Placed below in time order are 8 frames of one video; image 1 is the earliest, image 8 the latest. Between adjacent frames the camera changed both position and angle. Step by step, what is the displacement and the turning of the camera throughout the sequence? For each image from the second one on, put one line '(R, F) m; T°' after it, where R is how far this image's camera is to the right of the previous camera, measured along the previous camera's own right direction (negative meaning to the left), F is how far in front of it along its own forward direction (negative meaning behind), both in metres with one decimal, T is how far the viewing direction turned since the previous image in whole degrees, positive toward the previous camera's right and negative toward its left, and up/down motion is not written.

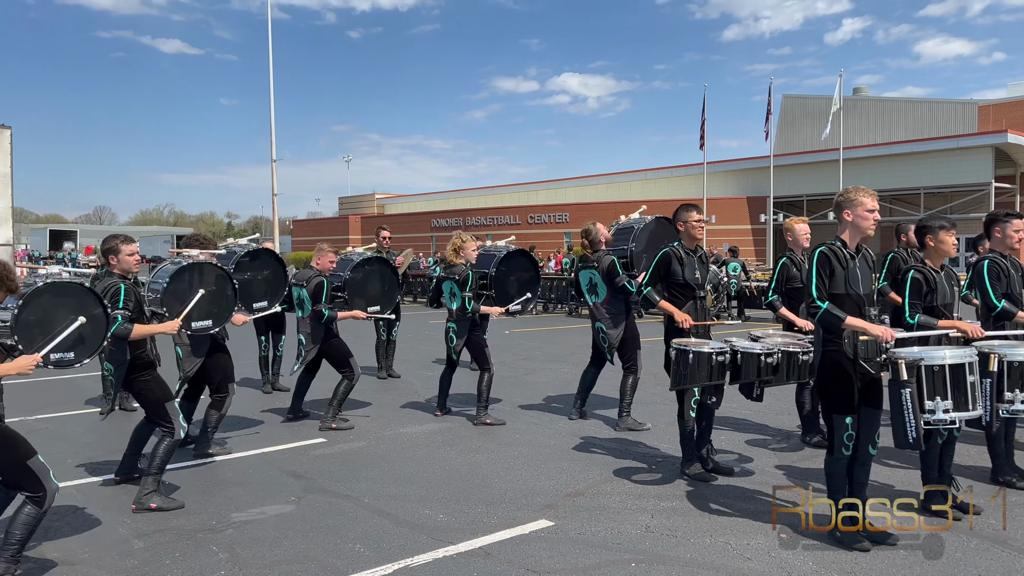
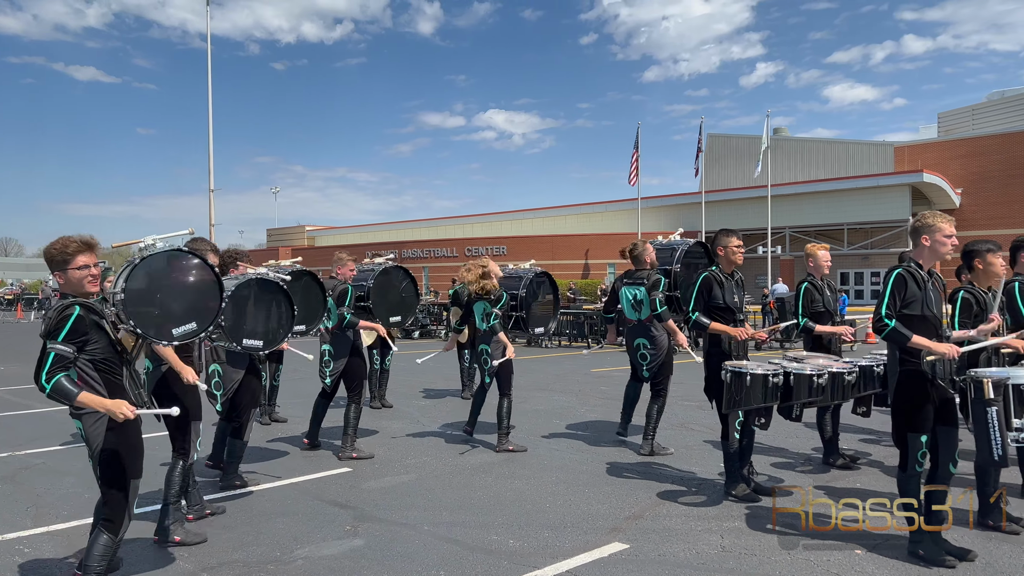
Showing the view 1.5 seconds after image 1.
(-0.8, 0.0) m; +5°
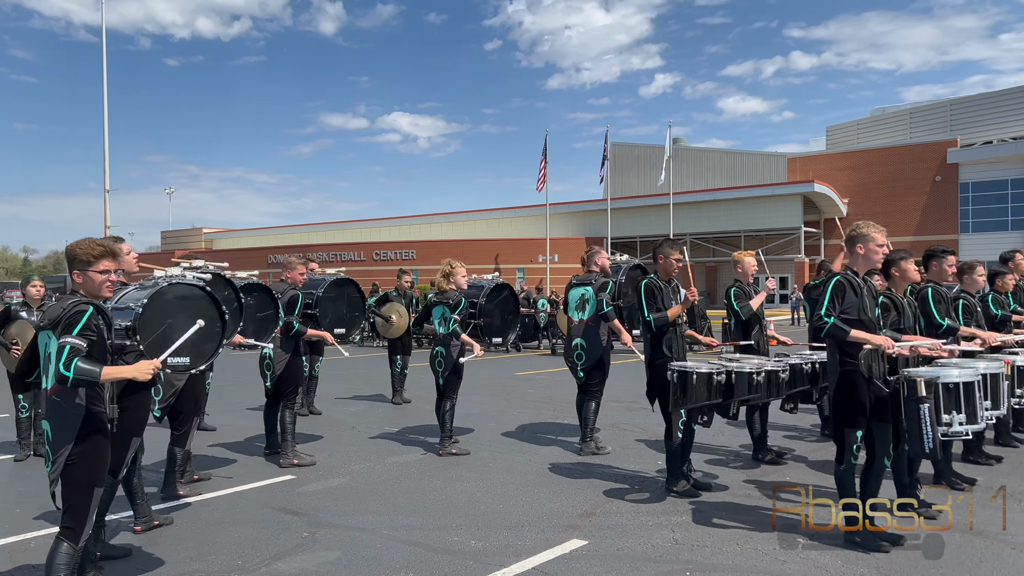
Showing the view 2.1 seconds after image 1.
(-0.3, -0.1) m; +7°
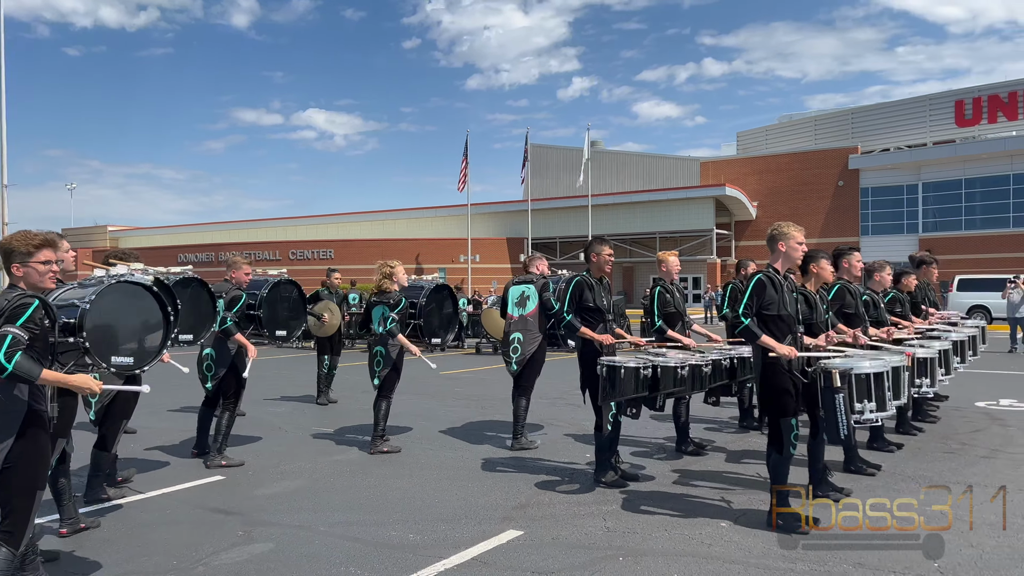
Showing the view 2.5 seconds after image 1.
(-0.1, -0.1) m; +6°
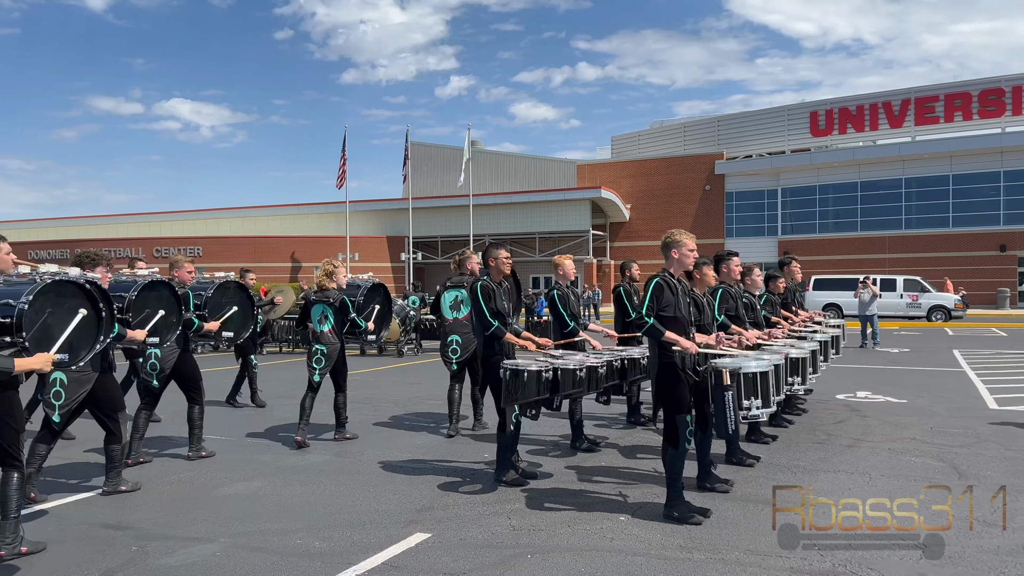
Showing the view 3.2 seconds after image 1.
(-0.2, -0.1) m; +8°
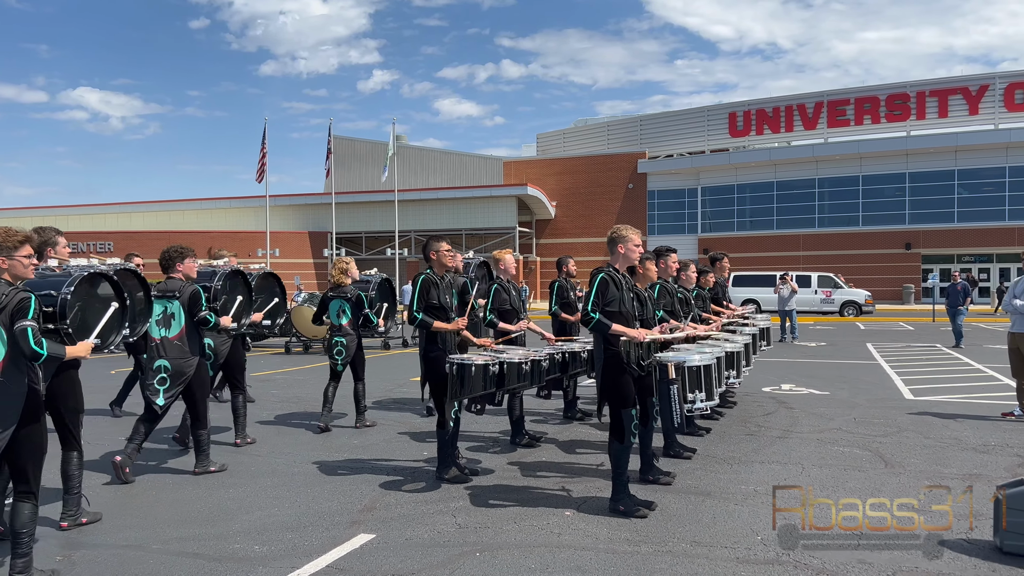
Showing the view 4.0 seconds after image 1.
(-0.1, +0.1) m; +5°
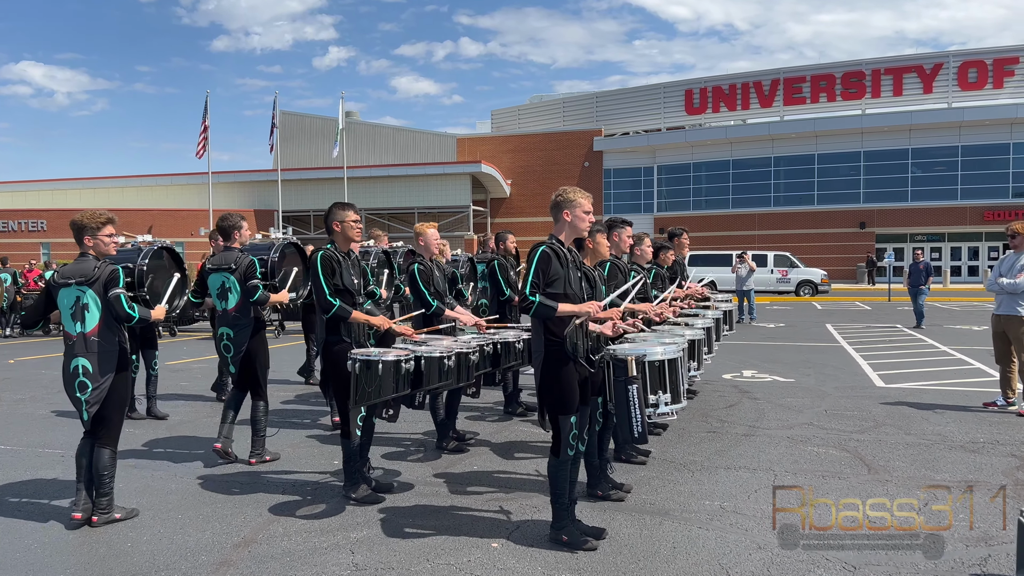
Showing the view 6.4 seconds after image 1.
(+0.2, +1.0) m; +3°
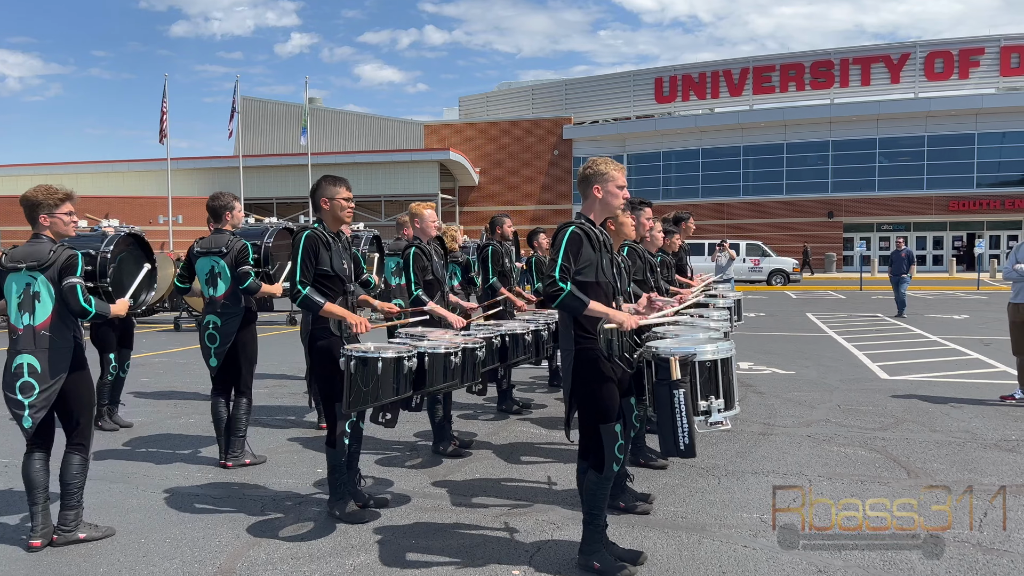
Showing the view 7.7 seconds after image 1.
(-0.3, +0.6) m; +2°
